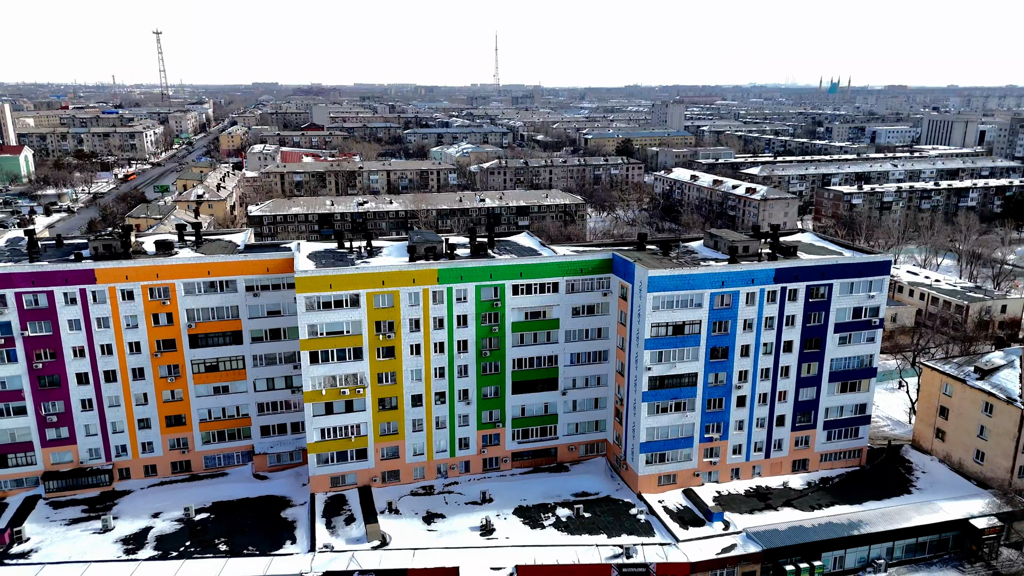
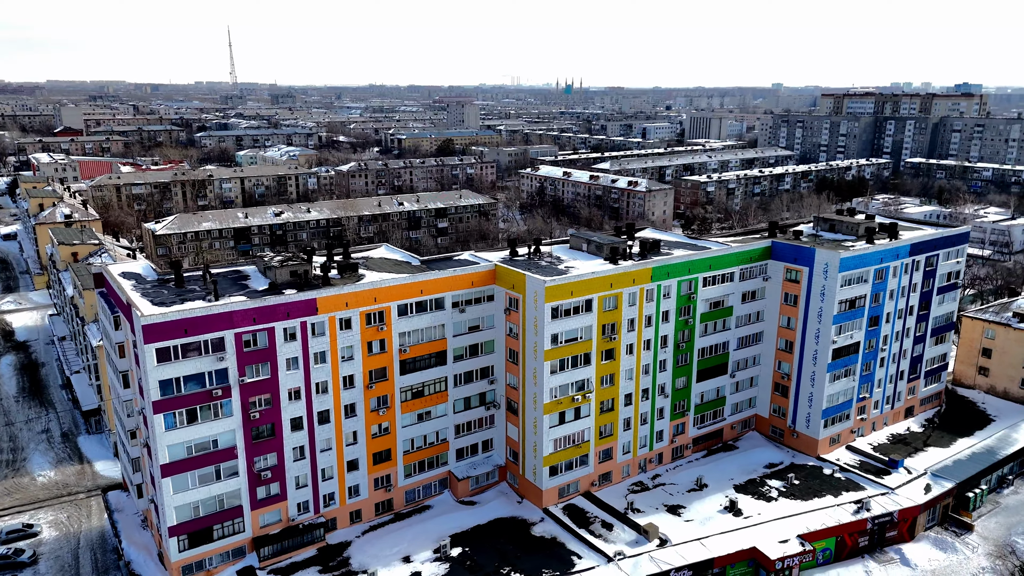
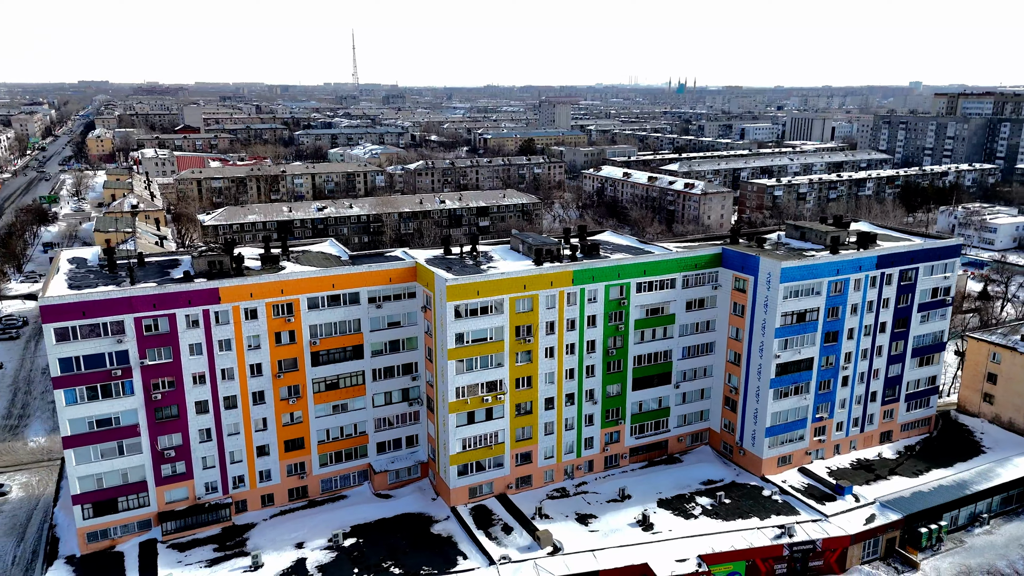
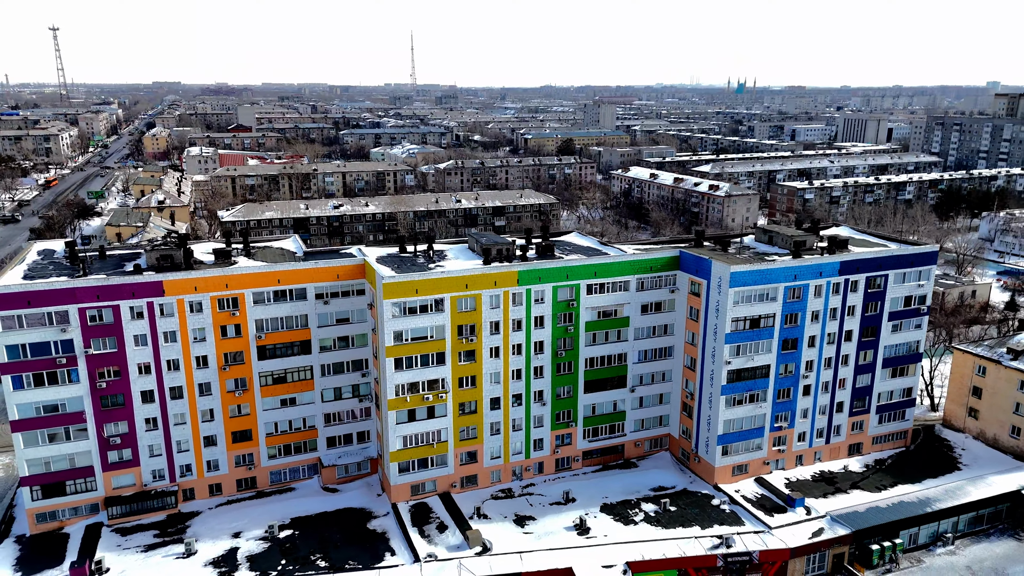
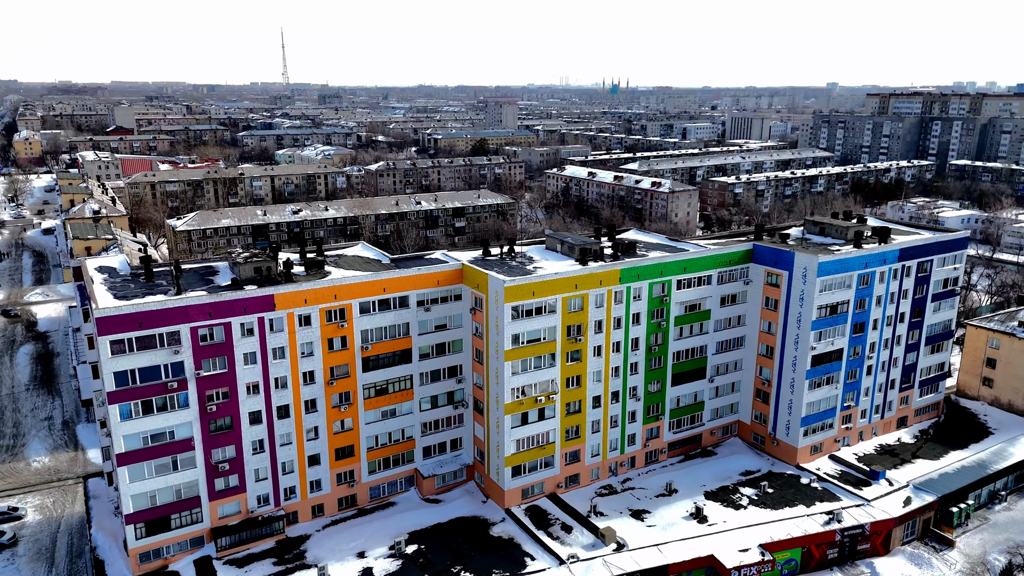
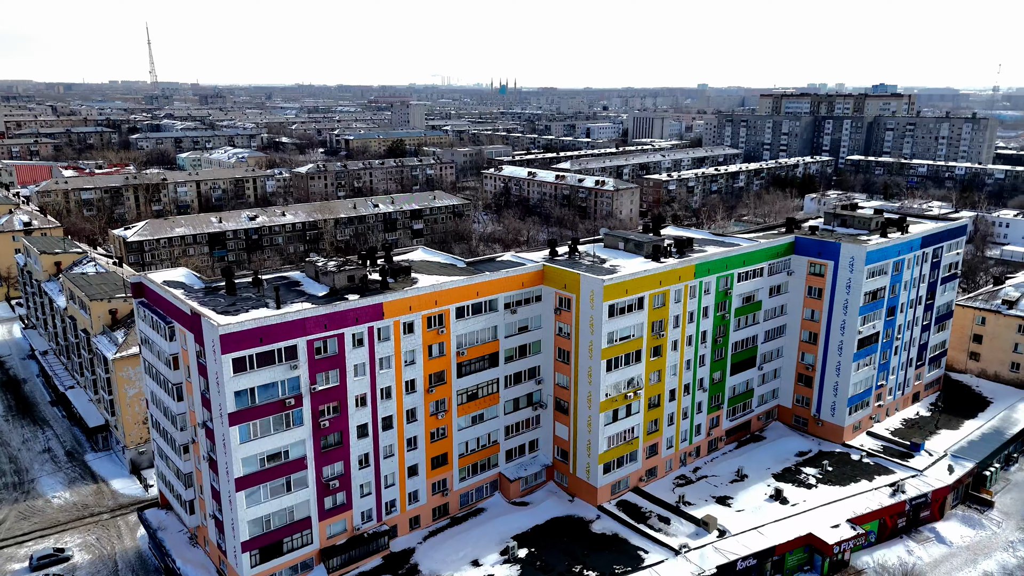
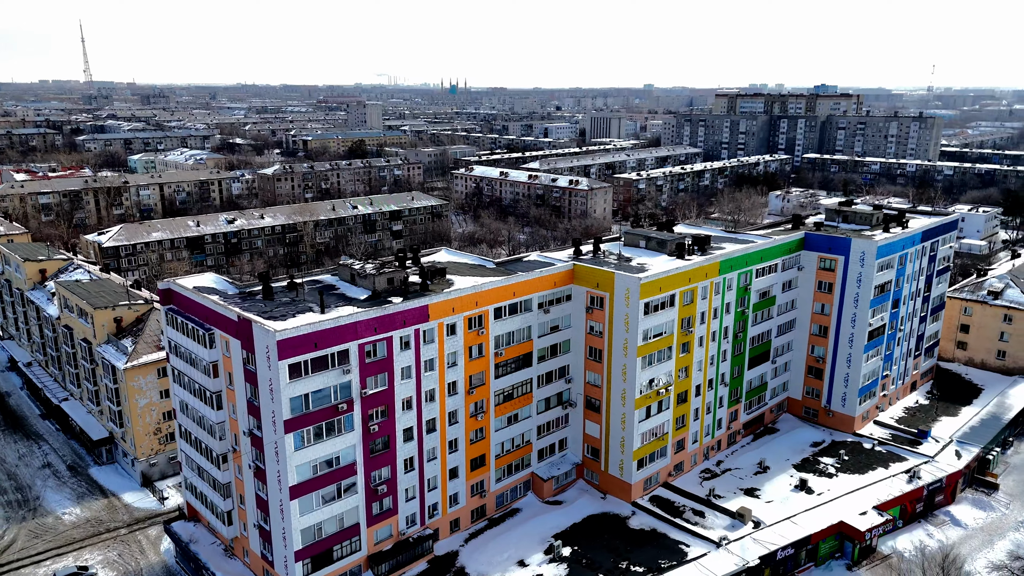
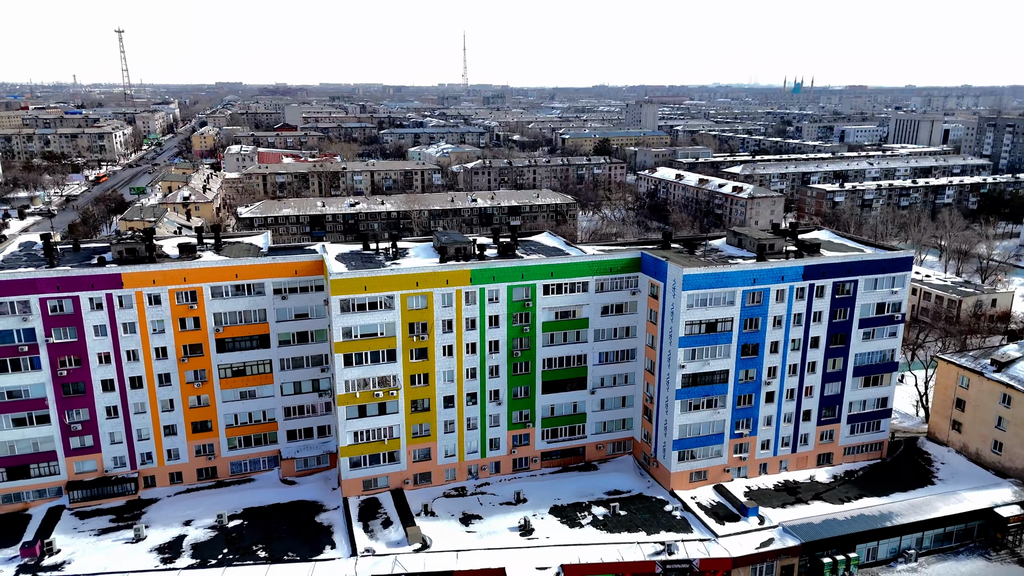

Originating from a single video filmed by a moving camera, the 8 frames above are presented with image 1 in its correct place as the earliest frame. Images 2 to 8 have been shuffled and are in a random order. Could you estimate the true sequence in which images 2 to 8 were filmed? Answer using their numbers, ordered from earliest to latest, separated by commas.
8, 4, 3, 5, 2, 6, 7
